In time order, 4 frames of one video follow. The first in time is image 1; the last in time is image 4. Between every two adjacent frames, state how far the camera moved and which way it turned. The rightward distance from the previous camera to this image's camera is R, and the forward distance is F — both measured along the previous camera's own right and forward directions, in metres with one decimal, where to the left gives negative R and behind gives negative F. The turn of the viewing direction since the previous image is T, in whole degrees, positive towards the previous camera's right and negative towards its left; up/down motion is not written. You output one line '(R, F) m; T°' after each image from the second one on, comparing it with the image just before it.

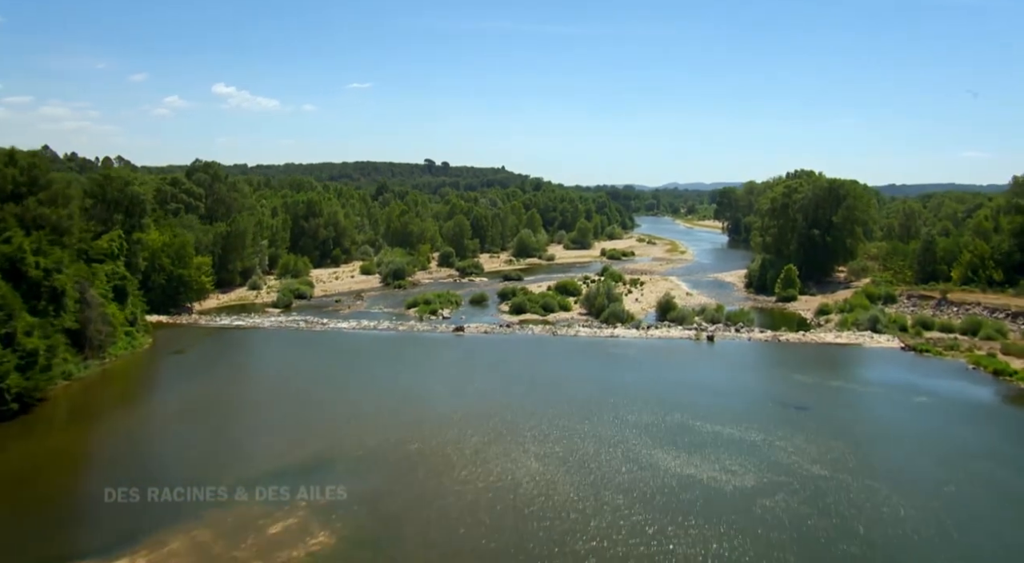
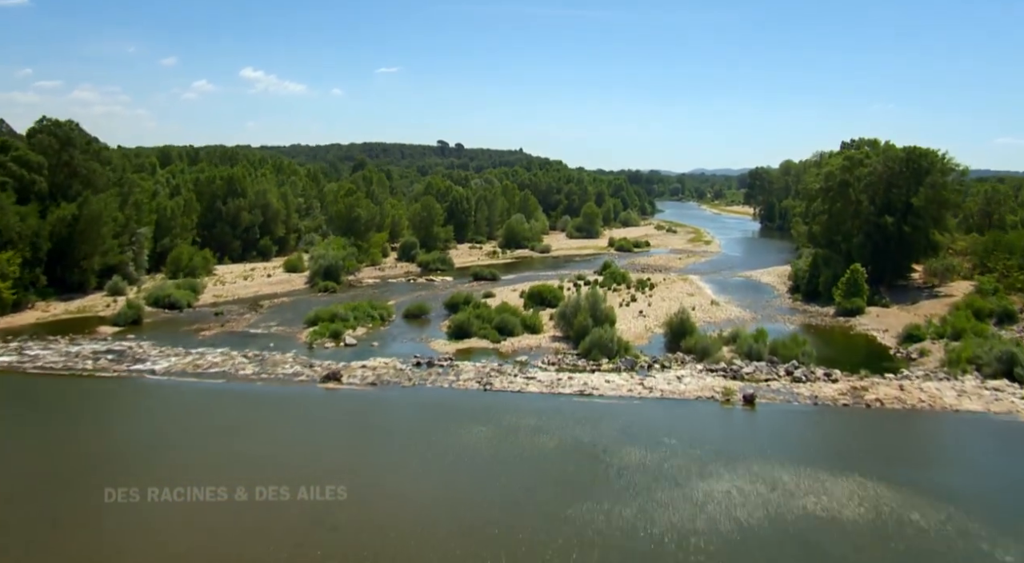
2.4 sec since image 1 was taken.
(+4.5, +17.3) m; -2°
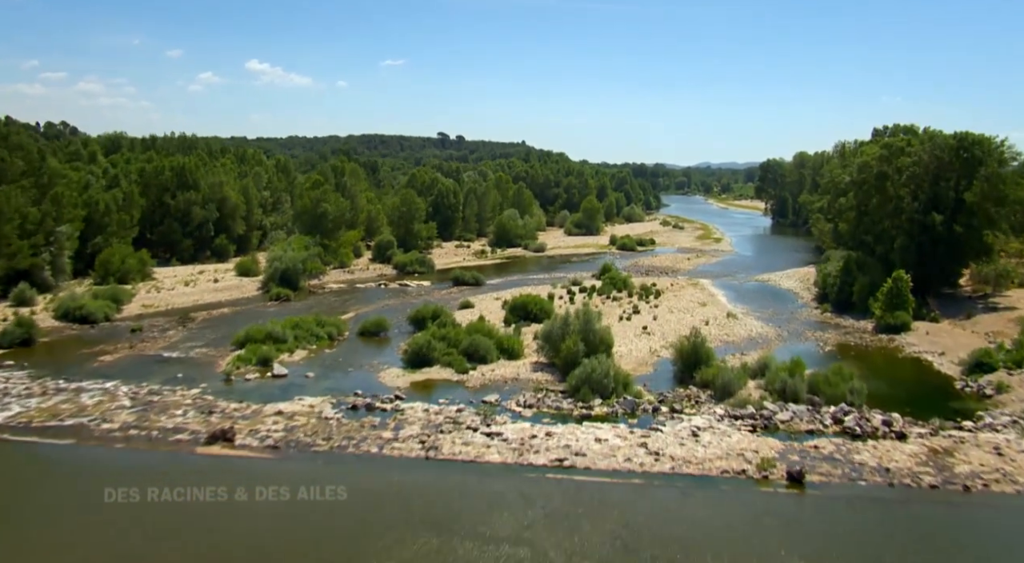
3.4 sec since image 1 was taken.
(+1.4, +7.3) m; 0°
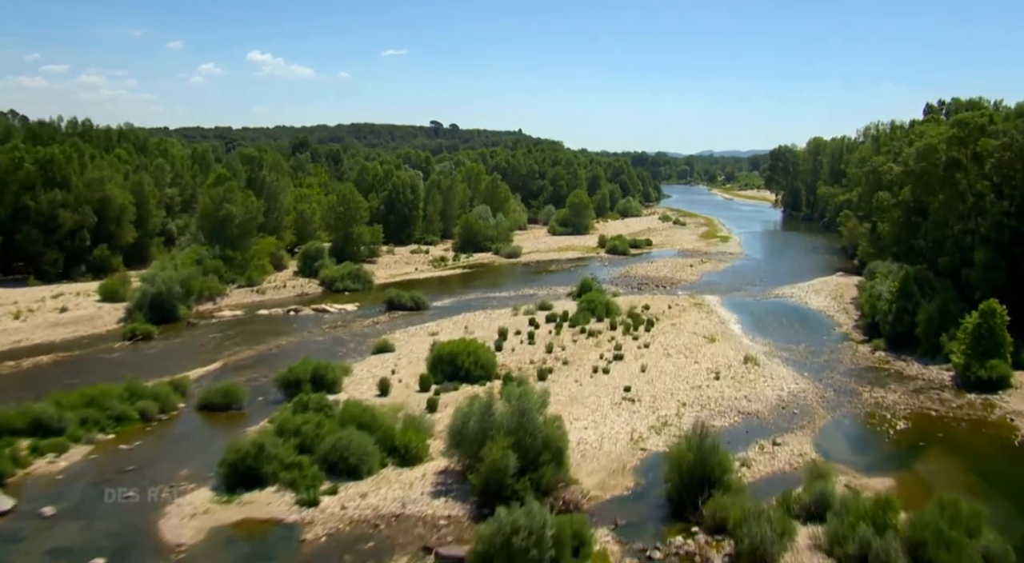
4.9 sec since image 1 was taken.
(+3.1, +11.8) m; 0°
